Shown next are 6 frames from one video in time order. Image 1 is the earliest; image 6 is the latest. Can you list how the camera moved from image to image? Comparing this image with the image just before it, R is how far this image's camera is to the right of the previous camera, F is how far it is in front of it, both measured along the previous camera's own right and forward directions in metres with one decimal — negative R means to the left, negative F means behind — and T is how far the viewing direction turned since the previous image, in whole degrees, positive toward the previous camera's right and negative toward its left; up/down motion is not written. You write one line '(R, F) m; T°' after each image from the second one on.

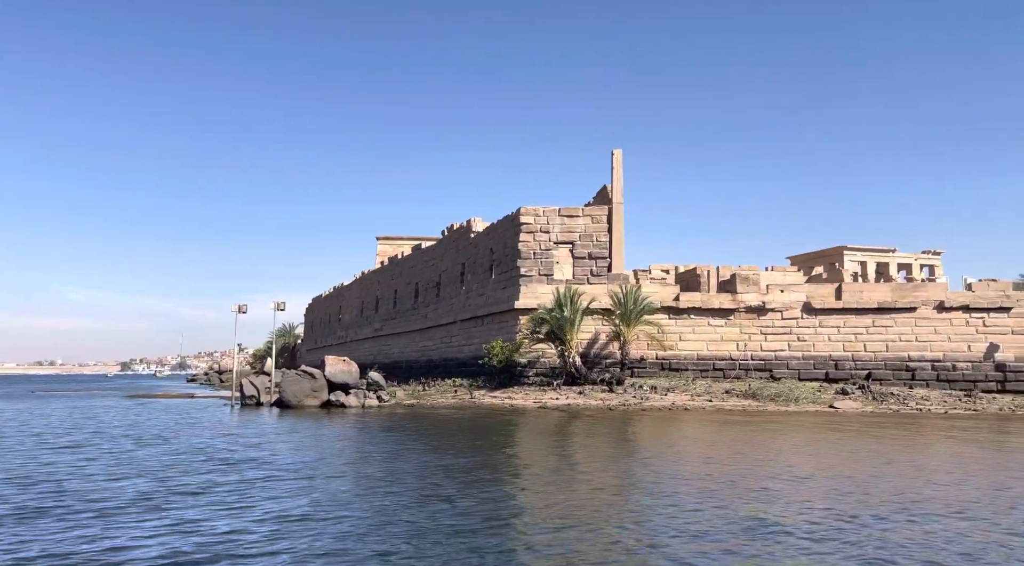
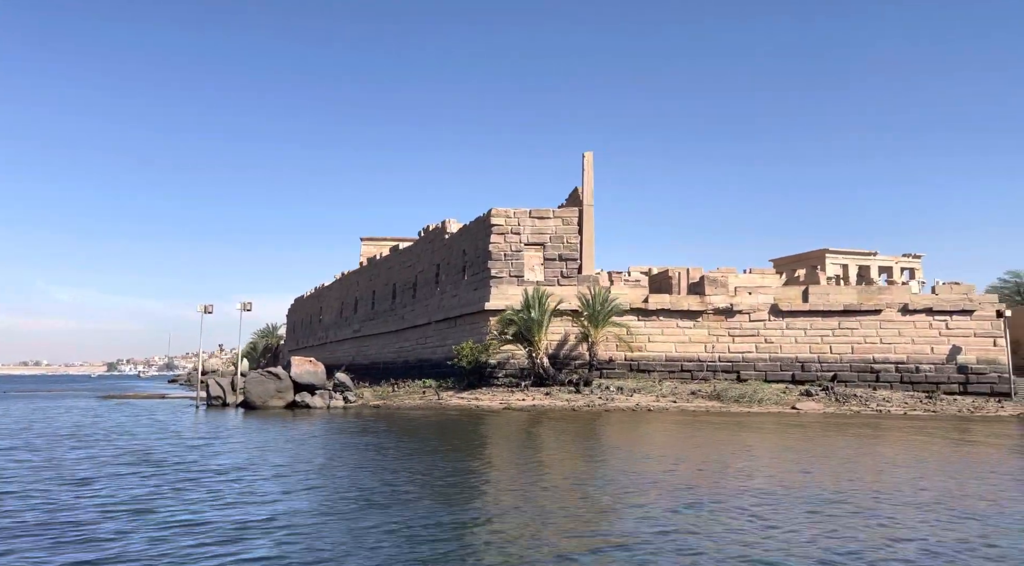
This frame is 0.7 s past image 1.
(+0.4, -0.1) m; +1°
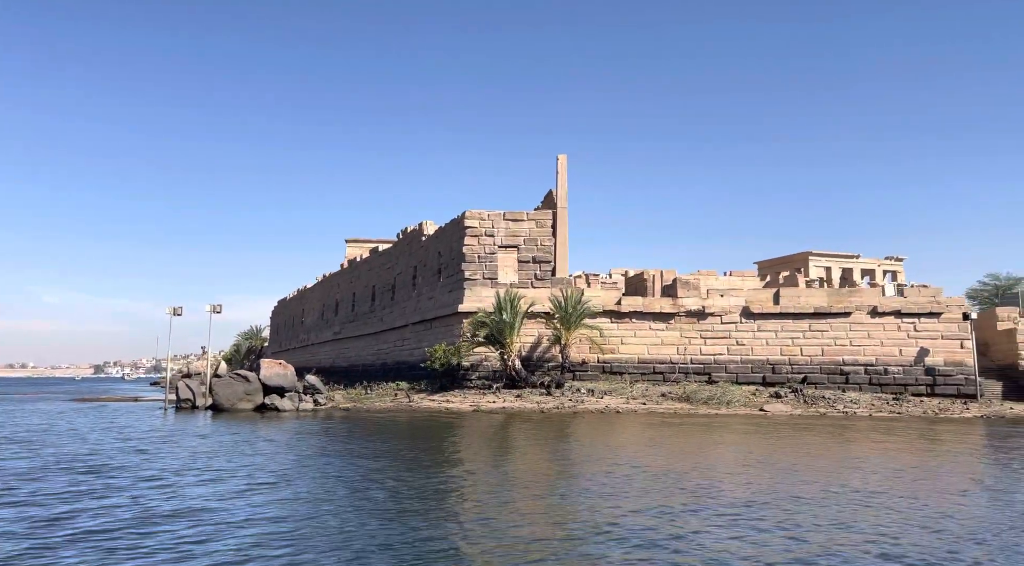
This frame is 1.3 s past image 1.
(+0.3, -0.1) m; +1°
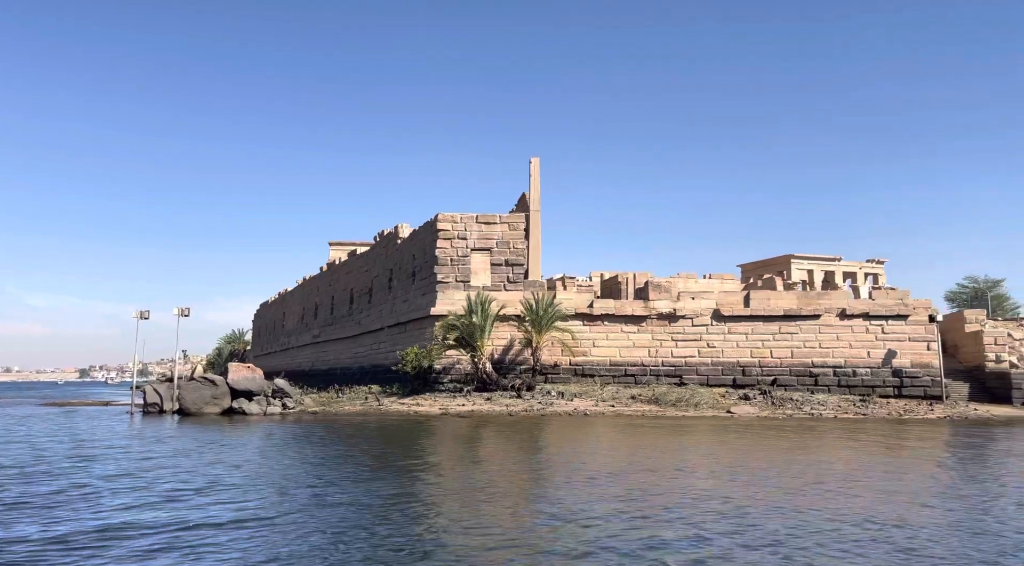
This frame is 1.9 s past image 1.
(+0.3, 0.0) m; +1°
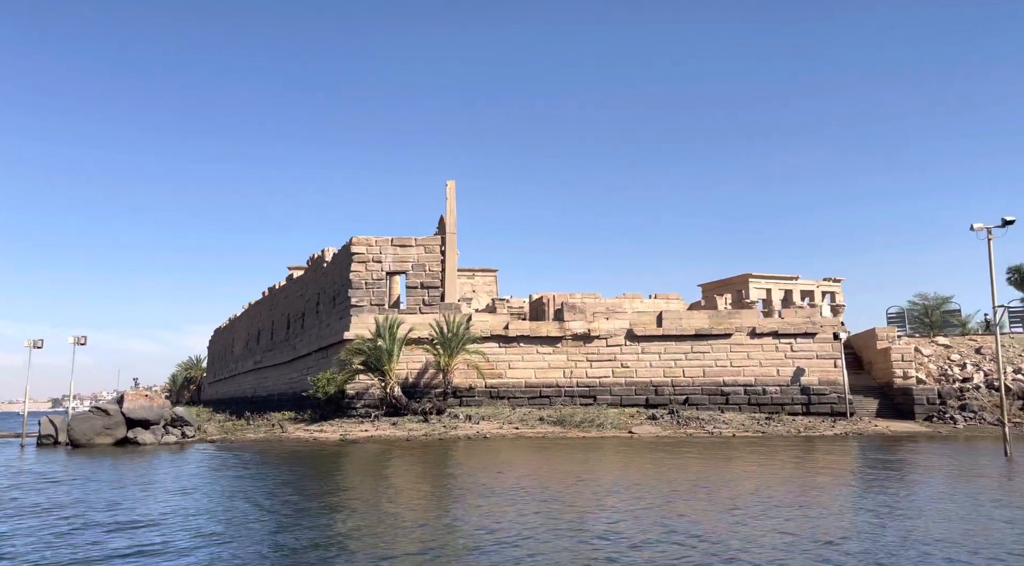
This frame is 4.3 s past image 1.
(+1.2, +0.1) m; +2°
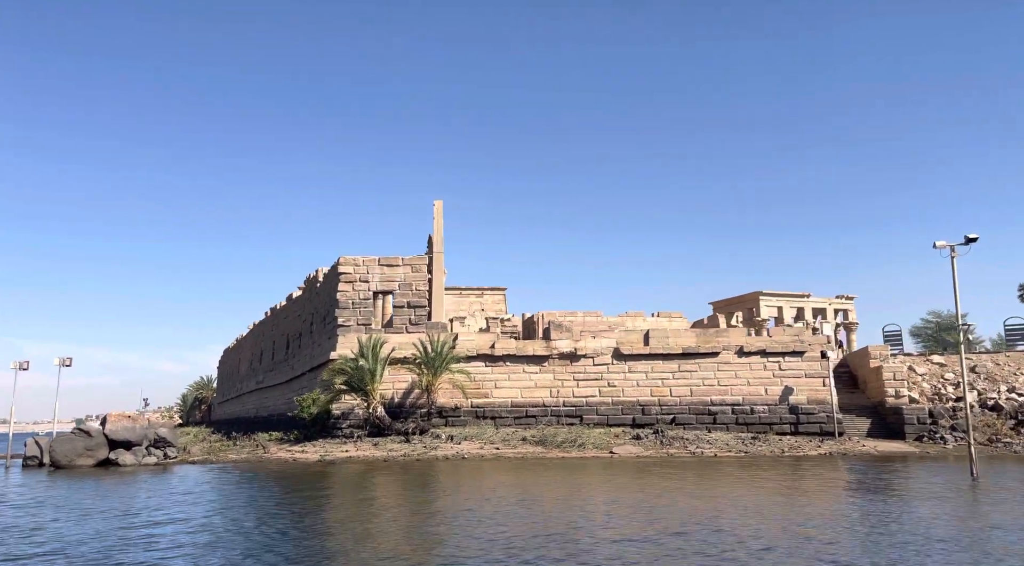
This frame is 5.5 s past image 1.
(+0.6, +0.1) m; -1°
